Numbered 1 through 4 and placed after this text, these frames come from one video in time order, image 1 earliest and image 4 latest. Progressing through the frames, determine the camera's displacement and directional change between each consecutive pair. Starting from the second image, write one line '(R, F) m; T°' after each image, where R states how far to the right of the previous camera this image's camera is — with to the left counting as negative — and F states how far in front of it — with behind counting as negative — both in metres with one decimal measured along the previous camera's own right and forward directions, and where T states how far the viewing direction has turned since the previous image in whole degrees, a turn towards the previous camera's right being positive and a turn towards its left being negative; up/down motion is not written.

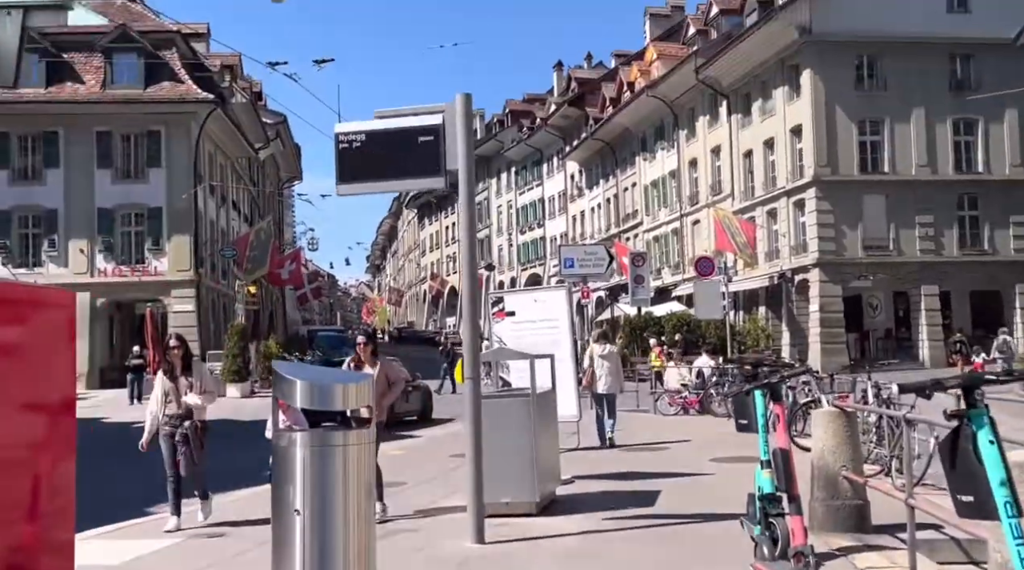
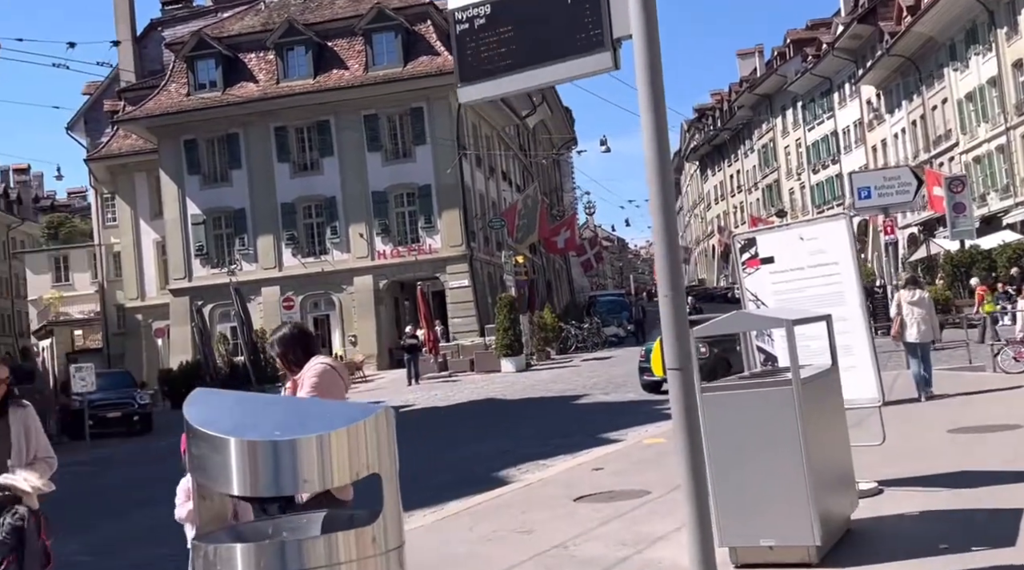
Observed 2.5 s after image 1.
(+0.3, +3.6) m; -14°
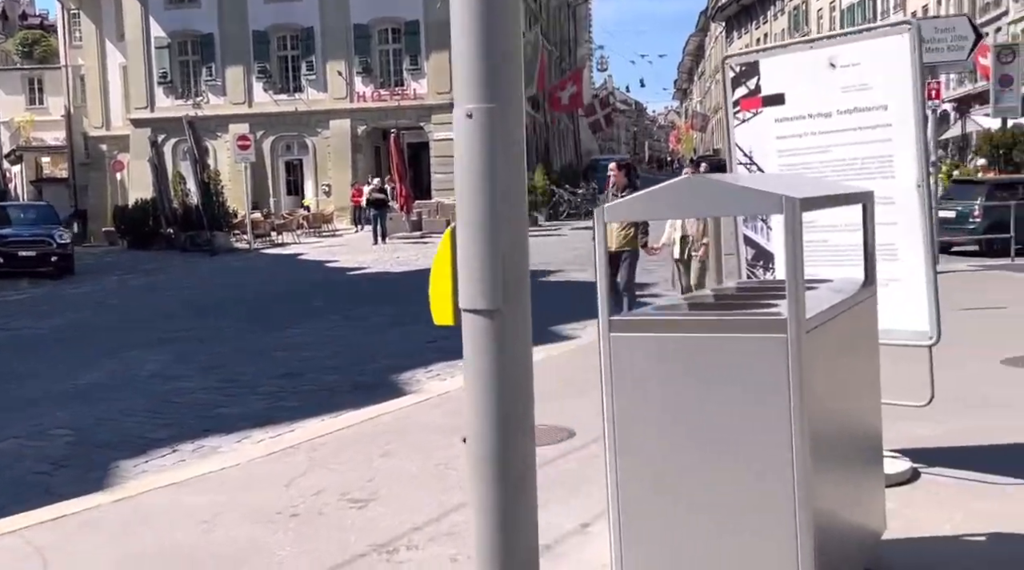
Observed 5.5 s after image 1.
(+0.8, +3.6) m; 0°
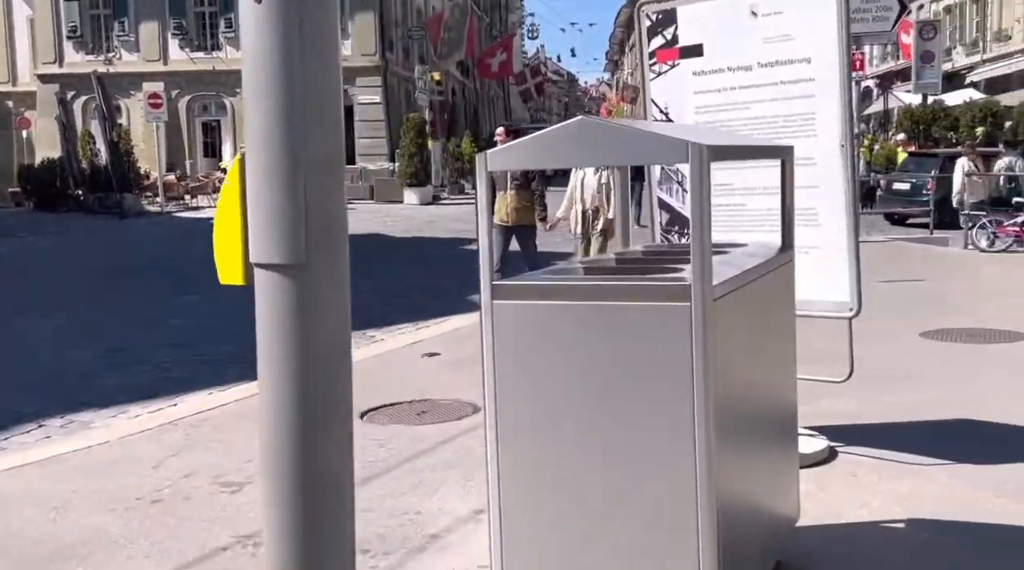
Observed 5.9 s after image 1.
(+0.2, +0.5) m; +3°
